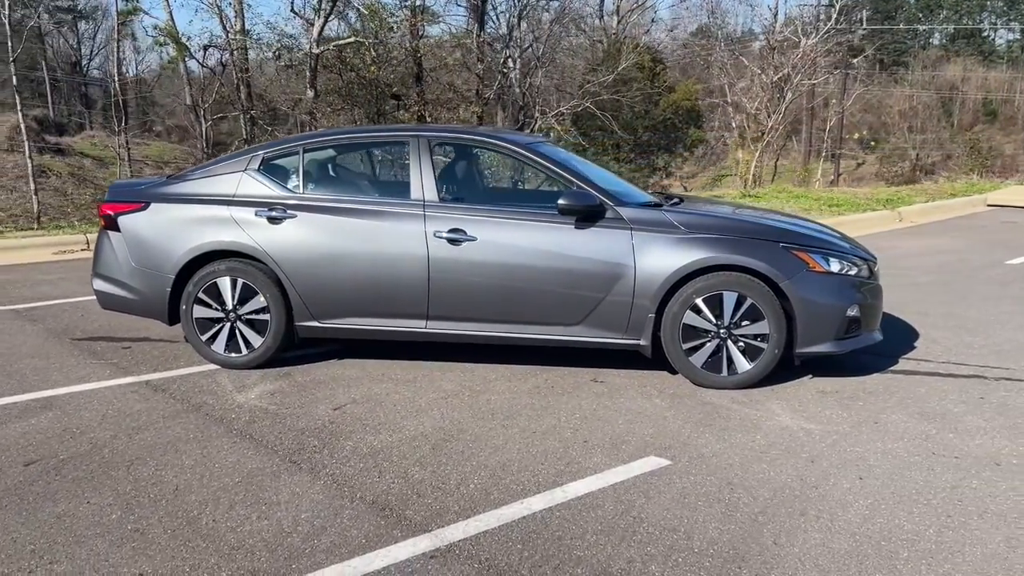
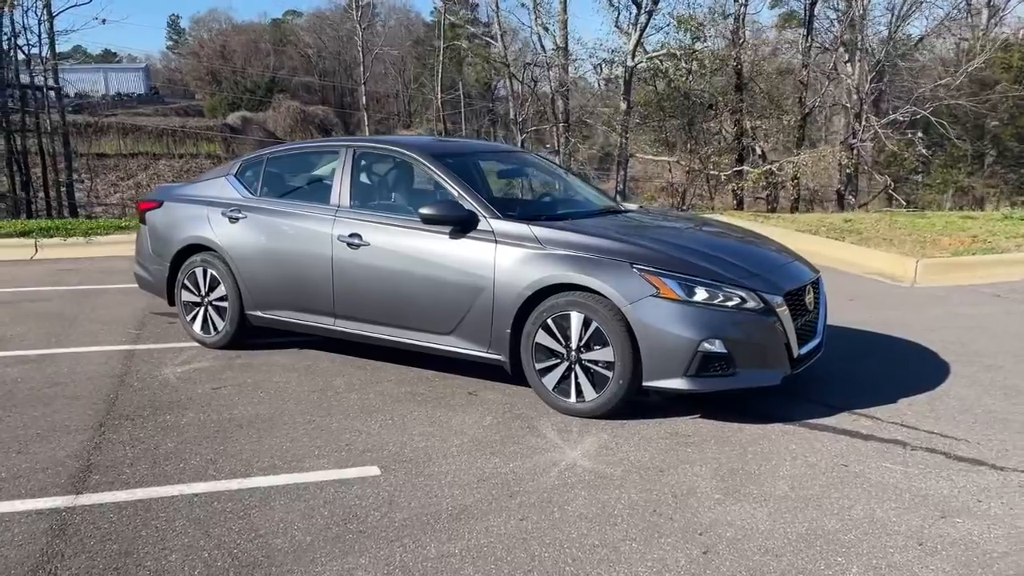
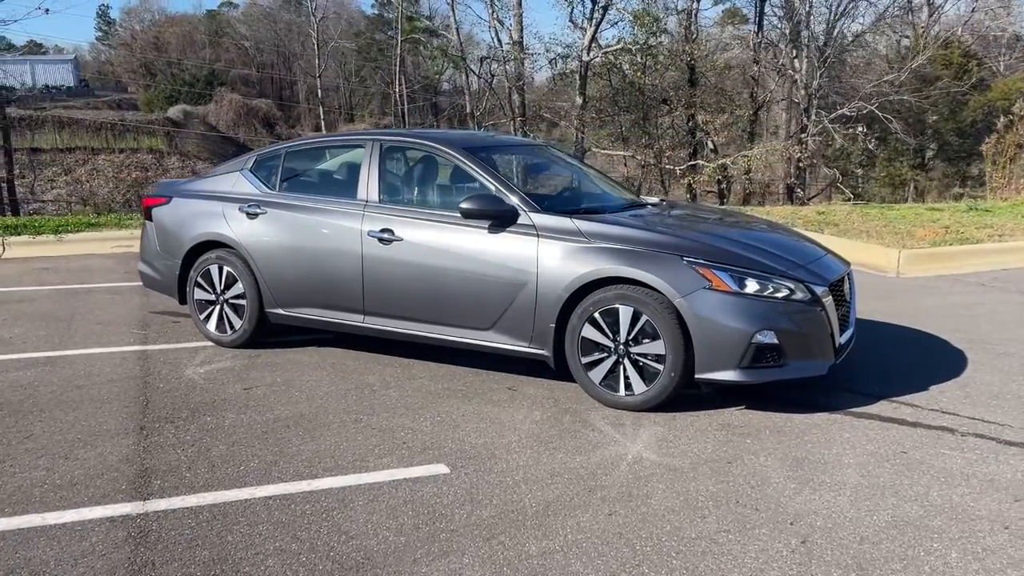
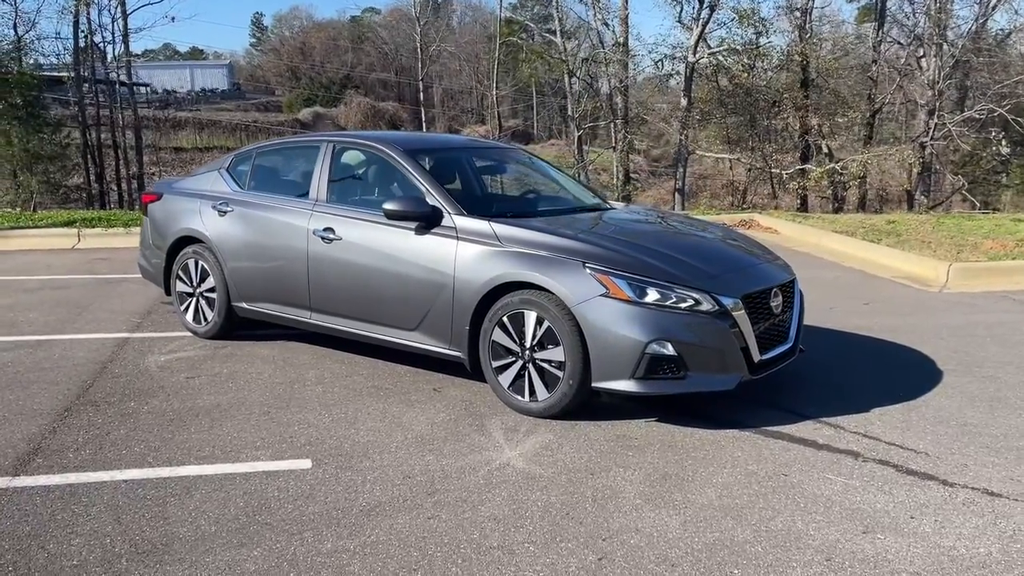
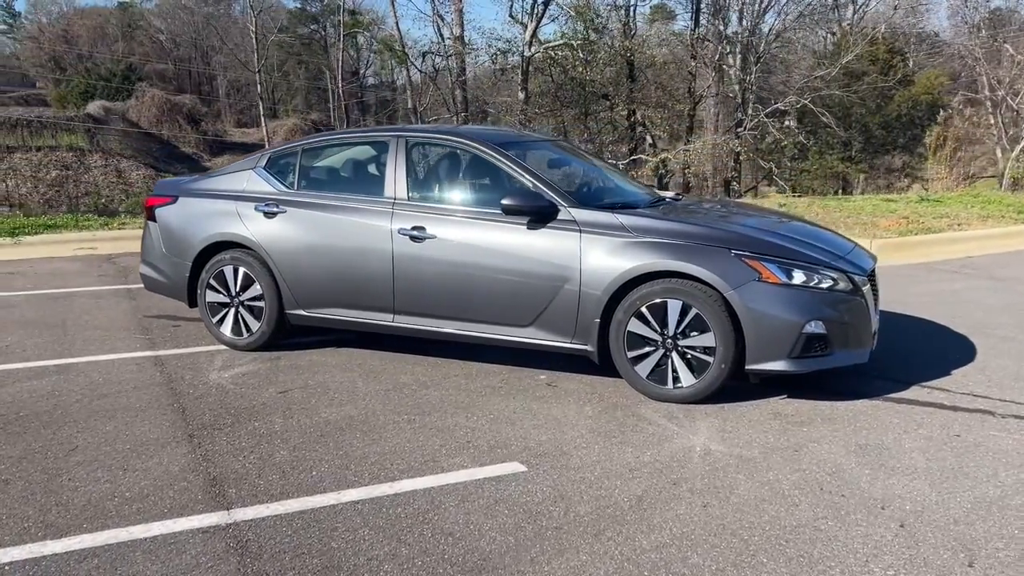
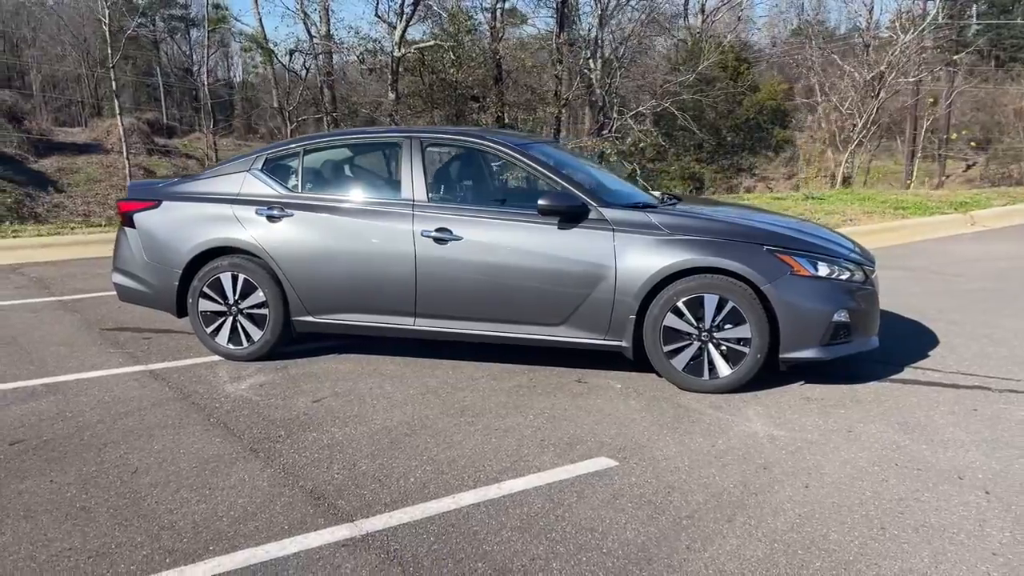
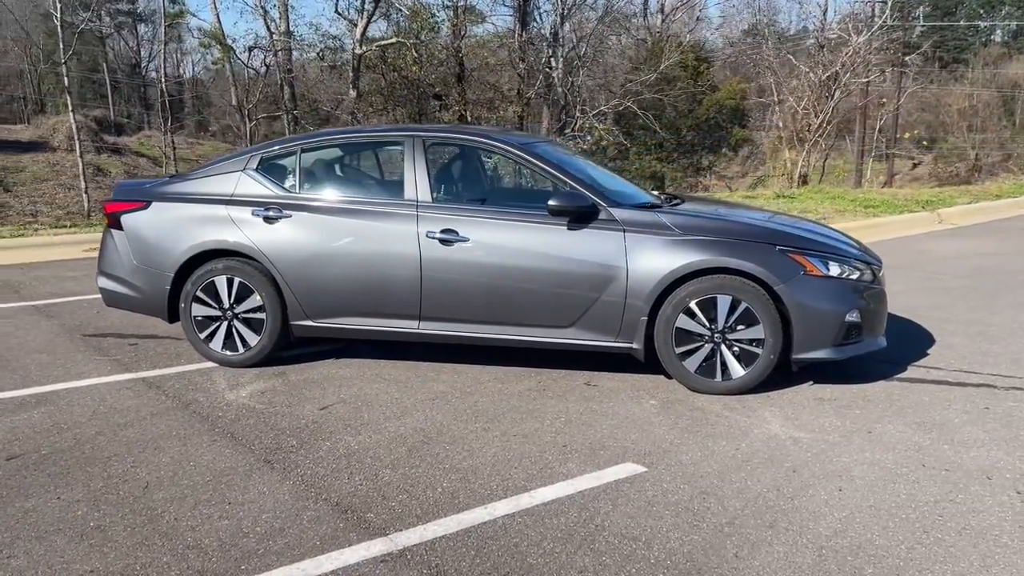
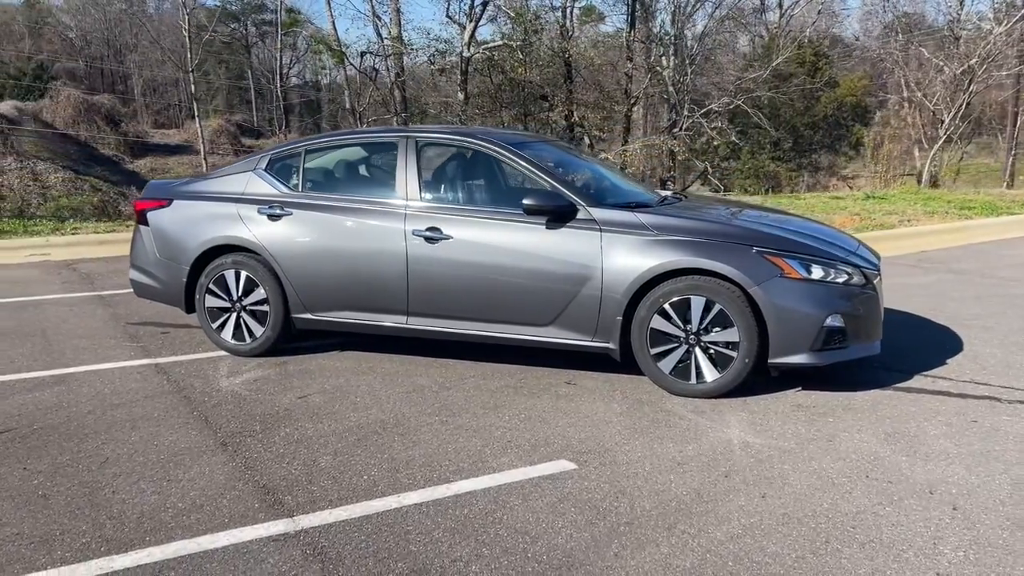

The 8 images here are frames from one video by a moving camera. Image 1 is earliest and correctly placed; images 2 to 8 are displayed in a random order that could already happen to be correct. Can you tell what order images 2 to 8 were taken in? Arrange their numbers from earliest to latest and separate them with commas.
7, 6, 8, 5, 3, 2, 4
